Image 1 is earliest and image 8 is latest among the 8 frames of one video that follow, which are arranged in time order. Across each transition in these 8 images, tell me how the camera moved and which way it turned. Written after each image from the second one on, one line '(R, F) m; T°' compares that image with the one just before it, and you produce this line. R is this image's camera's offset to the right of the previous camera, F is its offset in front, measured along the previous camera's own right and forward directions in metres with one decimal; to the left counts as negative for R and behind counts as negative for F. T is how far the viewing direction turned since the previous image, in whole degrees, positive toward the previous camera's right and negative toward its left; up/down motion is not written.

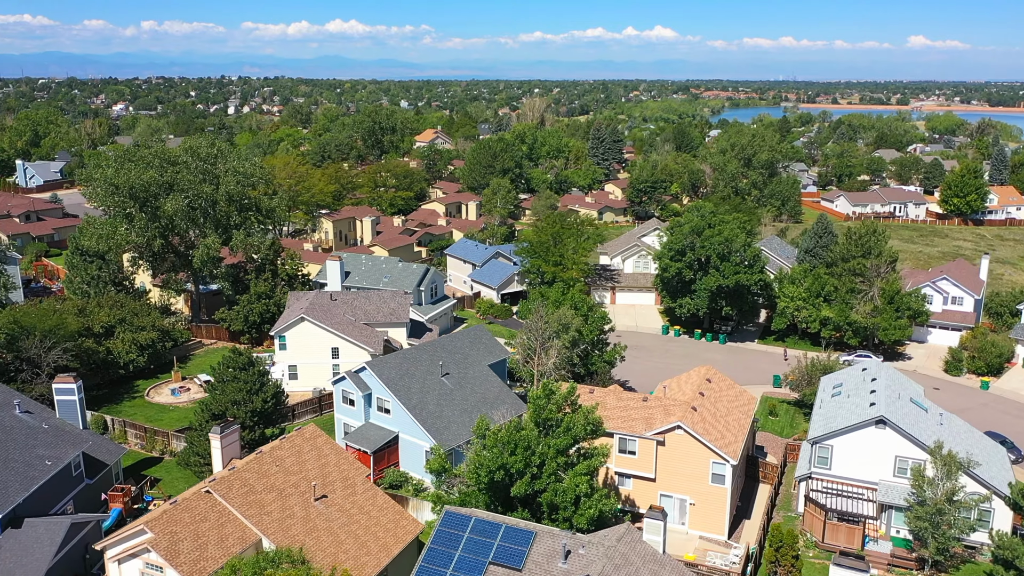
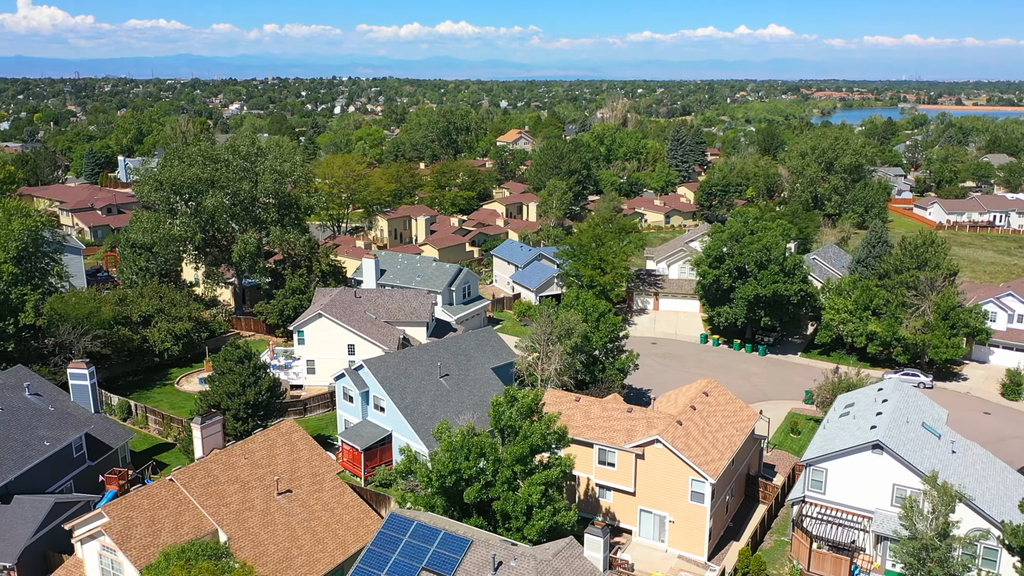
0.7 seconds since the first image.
(+4.0, +0.6) m; -7°
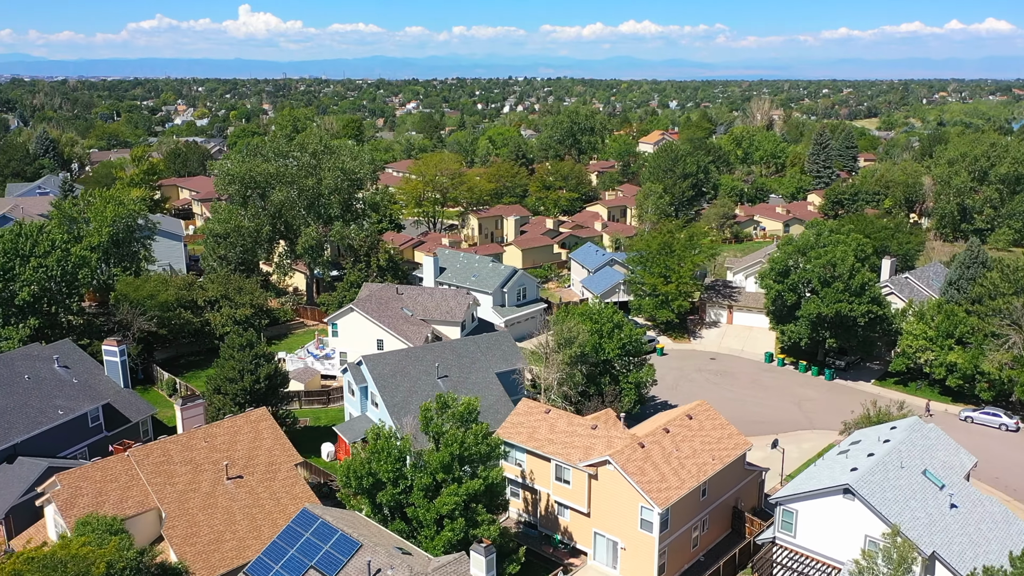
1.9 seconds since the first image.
(+6.7, +1.3) m; -12°
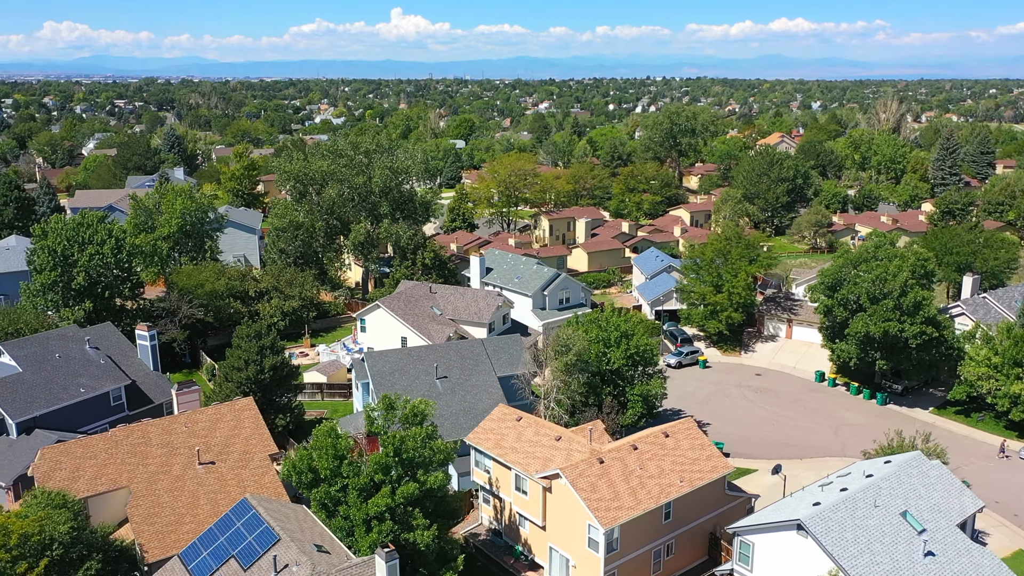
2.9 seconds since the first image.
(+5.3, +0.9) m; -9°
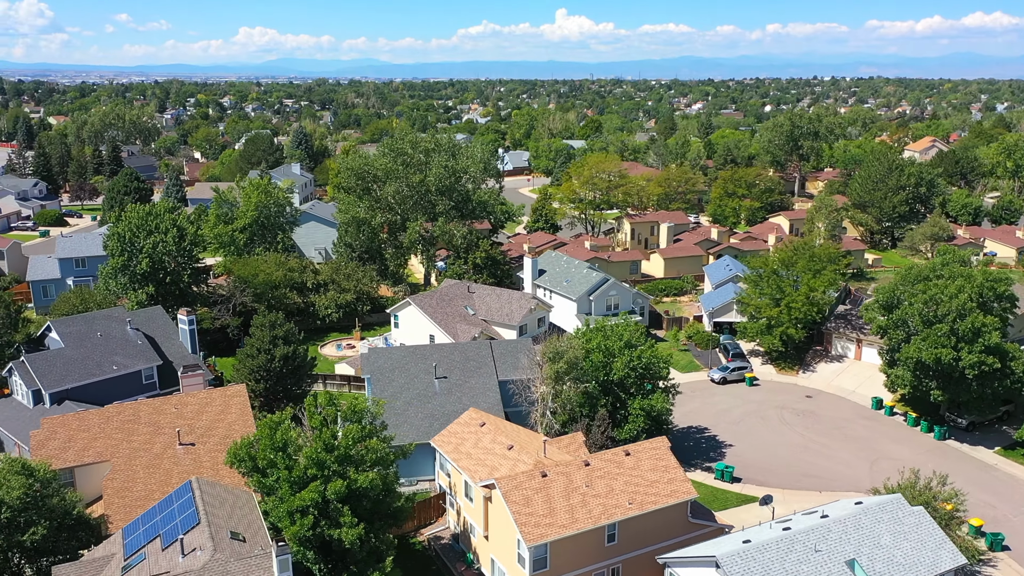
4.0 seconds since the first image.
(+5.9, +1.1) m; -10°
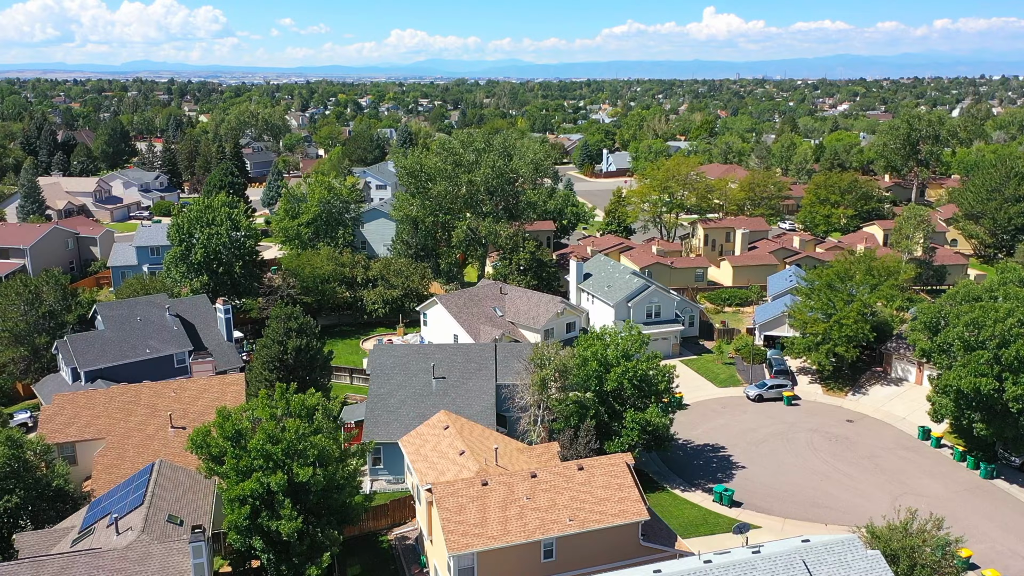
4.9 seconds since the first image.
(+5.3, +0.9) m; -9°
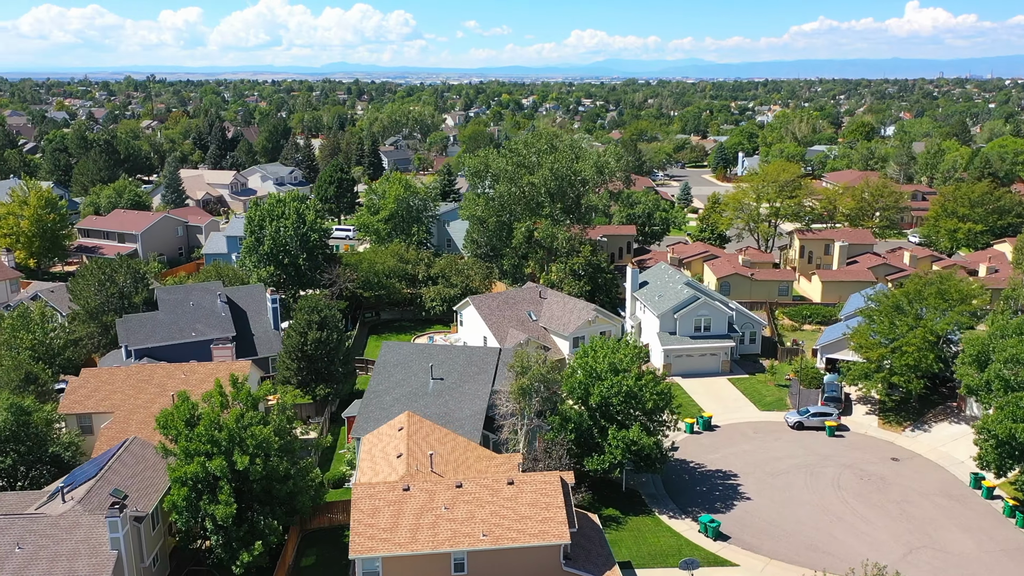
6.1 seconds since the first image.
(+6.6, +1.3) m; -12°
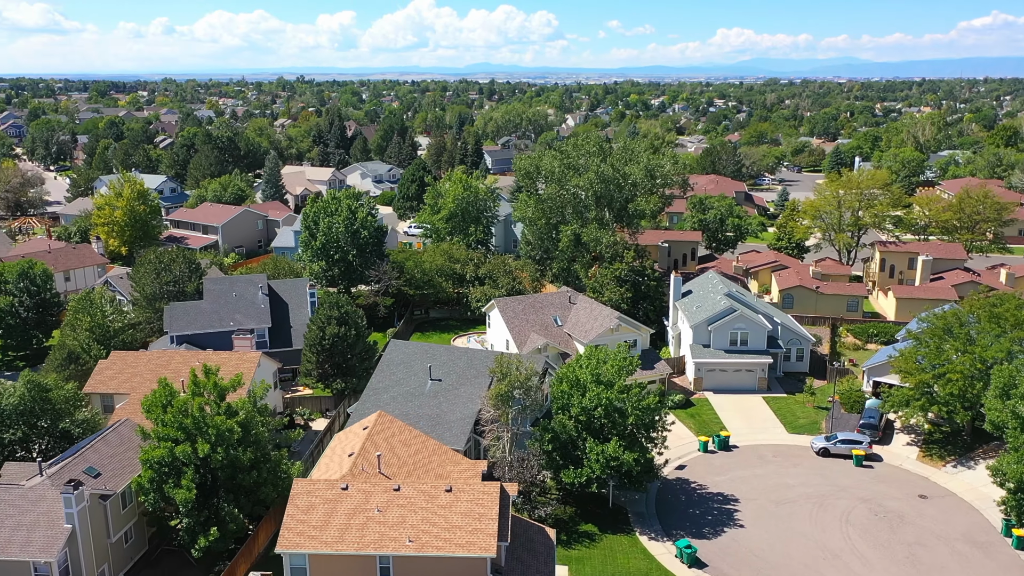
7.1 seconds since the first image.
(+5.2, +0.9) m; -9°
